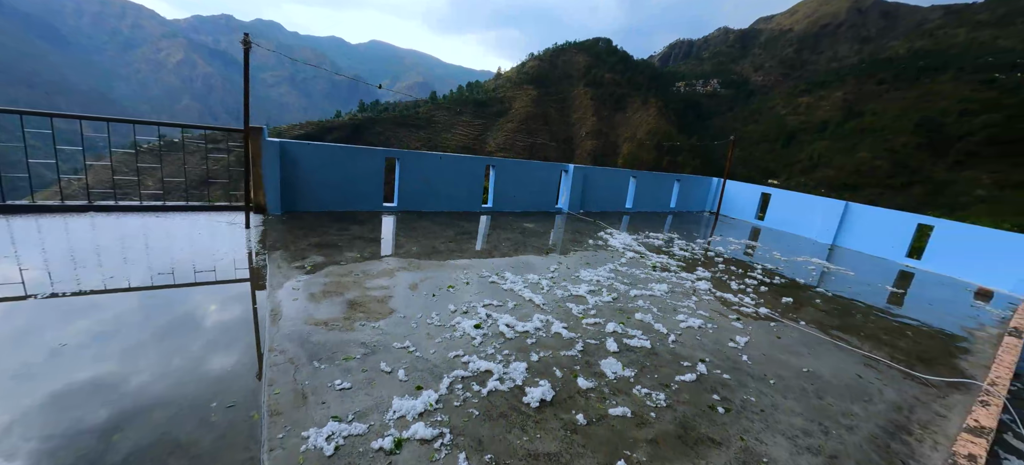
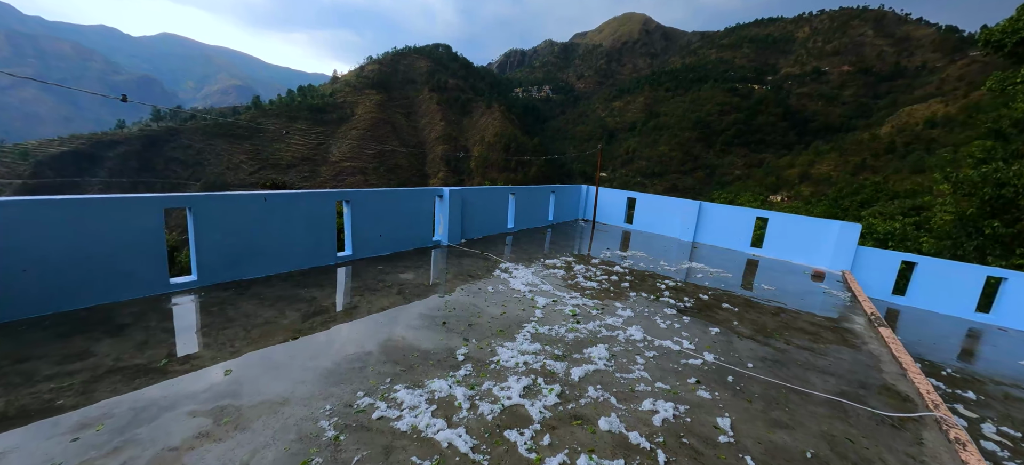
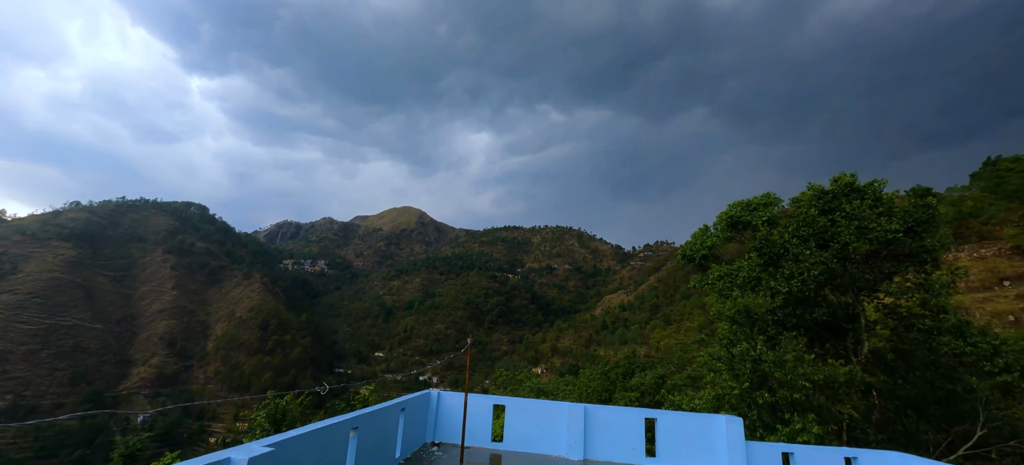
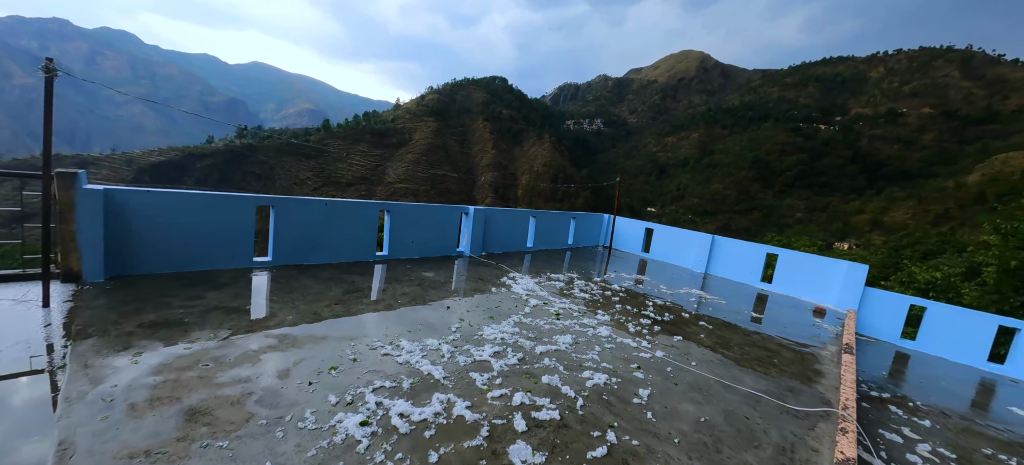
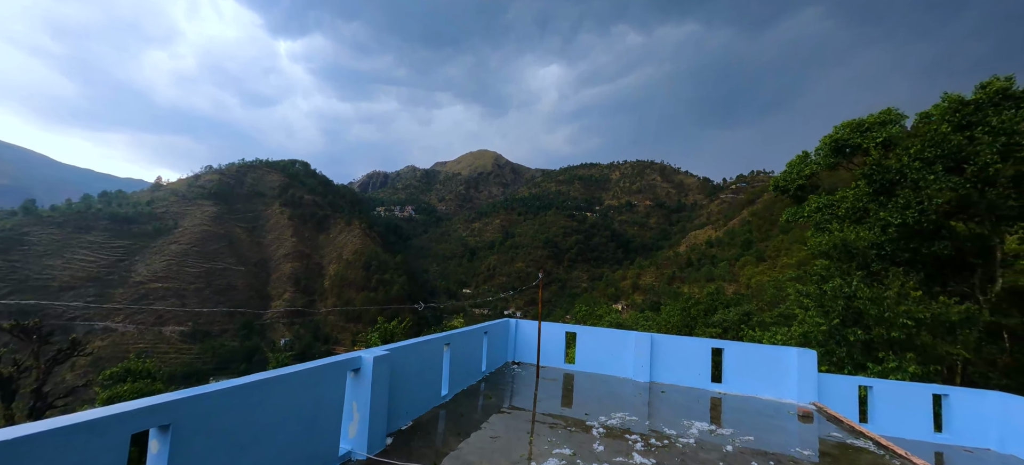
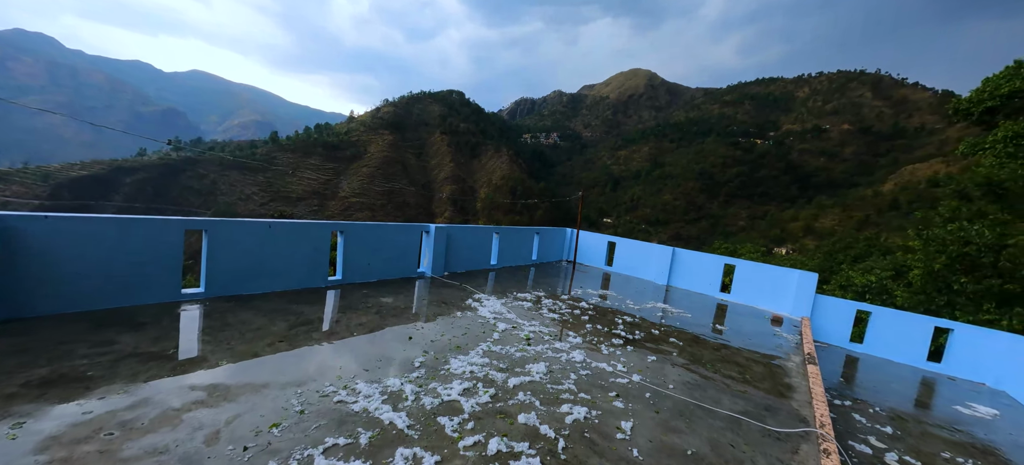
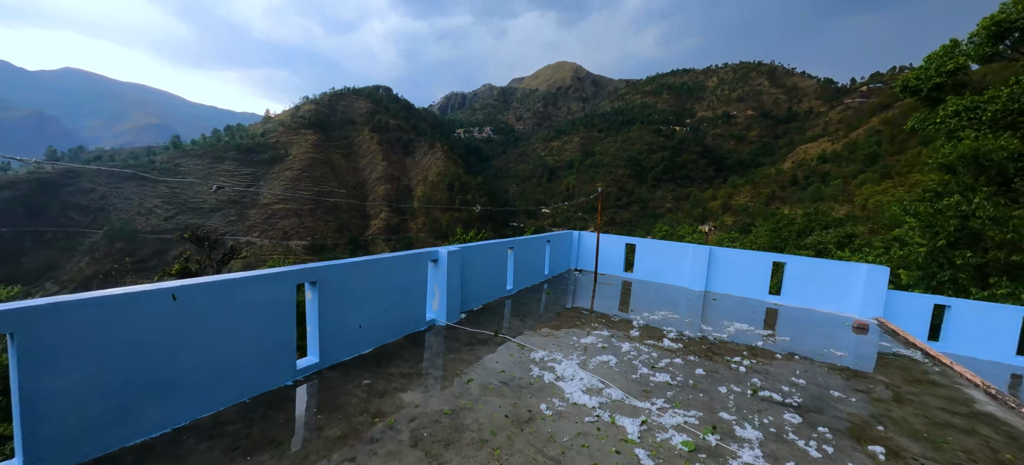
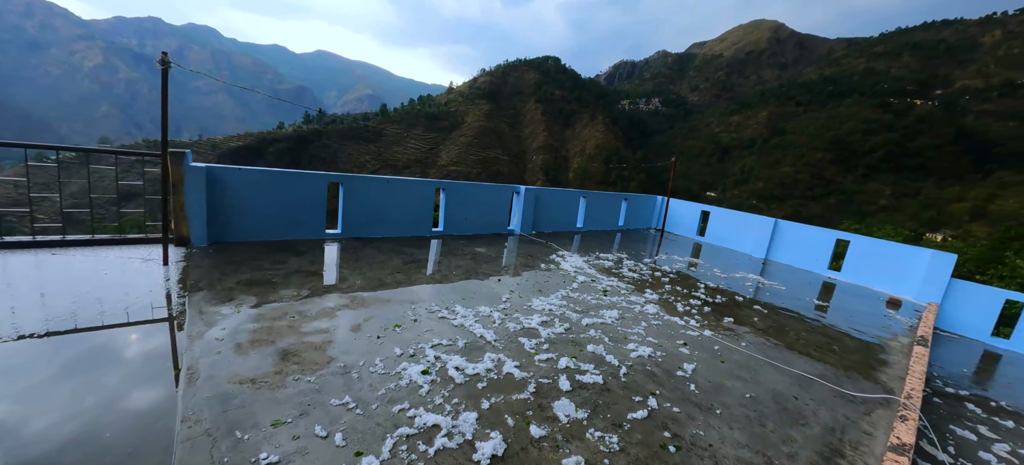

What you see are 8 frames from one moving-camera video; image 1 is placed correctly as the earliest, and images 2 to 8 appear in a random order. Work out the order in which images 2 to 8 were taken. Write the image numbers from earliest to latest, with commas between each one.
8, 4, 6, 2, 7, 5, 3
